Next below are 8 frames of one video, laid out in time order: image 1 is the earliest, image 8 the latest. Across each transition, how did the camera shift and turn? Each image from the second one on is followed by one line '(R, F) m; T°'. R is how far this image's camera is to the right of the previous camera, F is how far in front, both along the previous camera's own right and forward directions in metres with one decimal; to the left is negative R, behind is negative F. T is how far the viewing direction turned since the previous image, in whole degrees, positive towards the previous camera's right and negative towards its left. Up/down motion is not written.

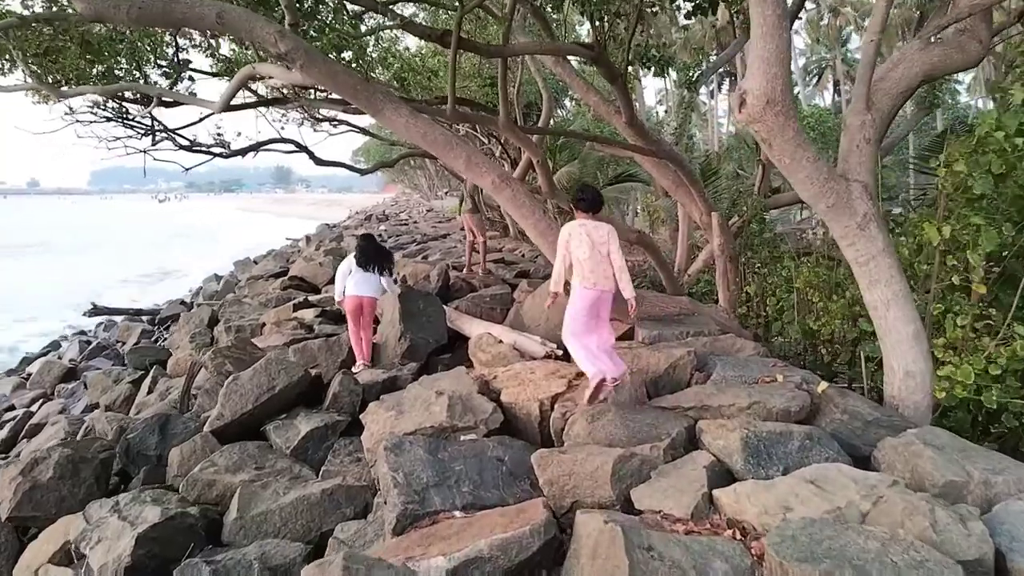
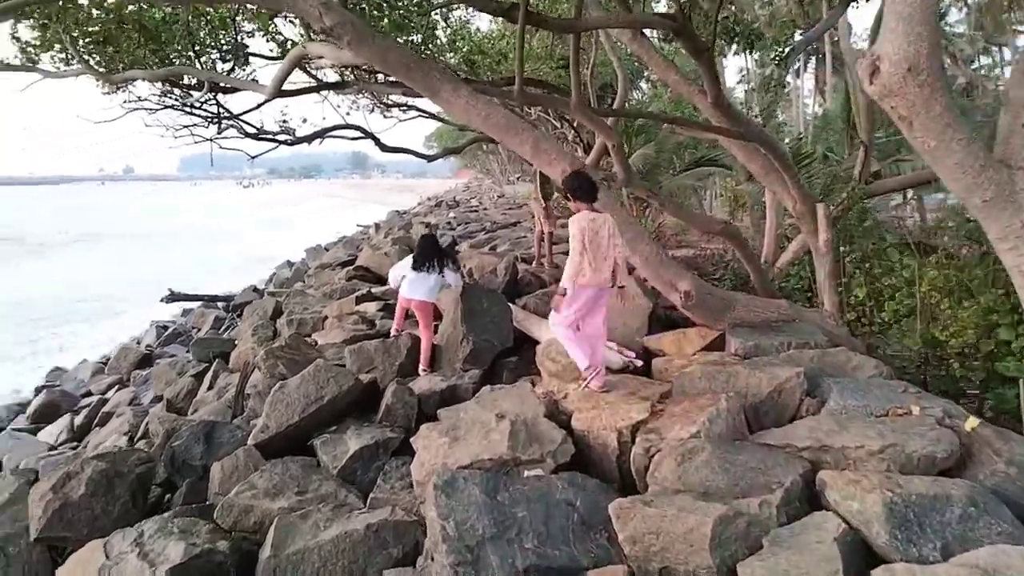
(0.0, +0.6) m; -5°
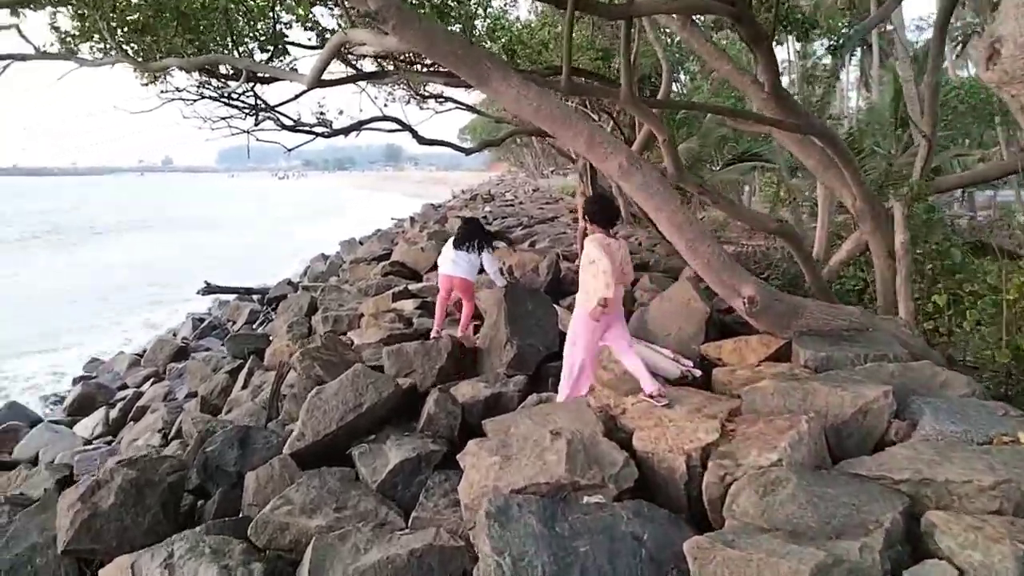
(-0.1, +0.3) m; -2°
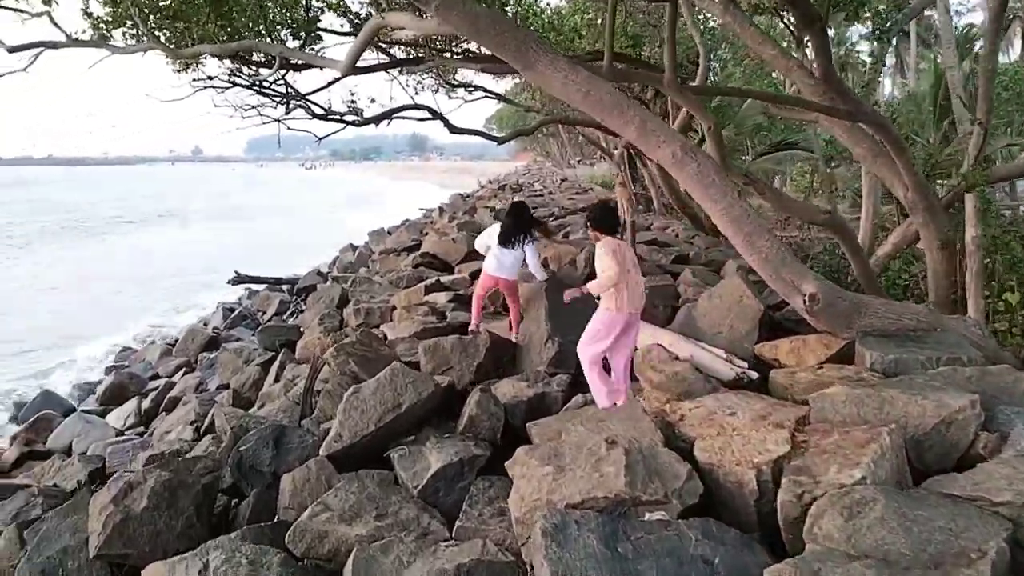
(-0.1, +0.2) m; -2°
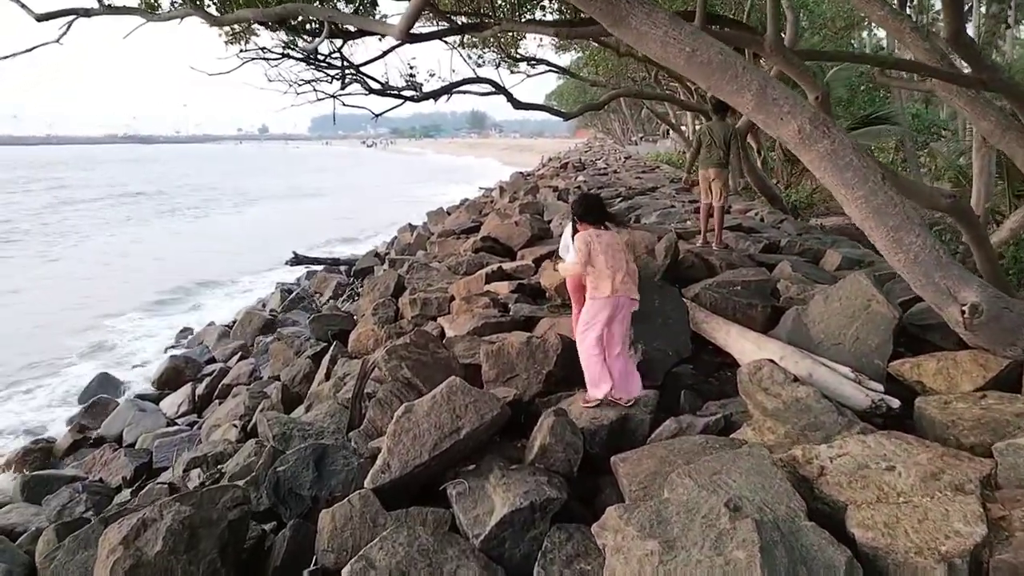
(-0.1, +0.7) m; -4°
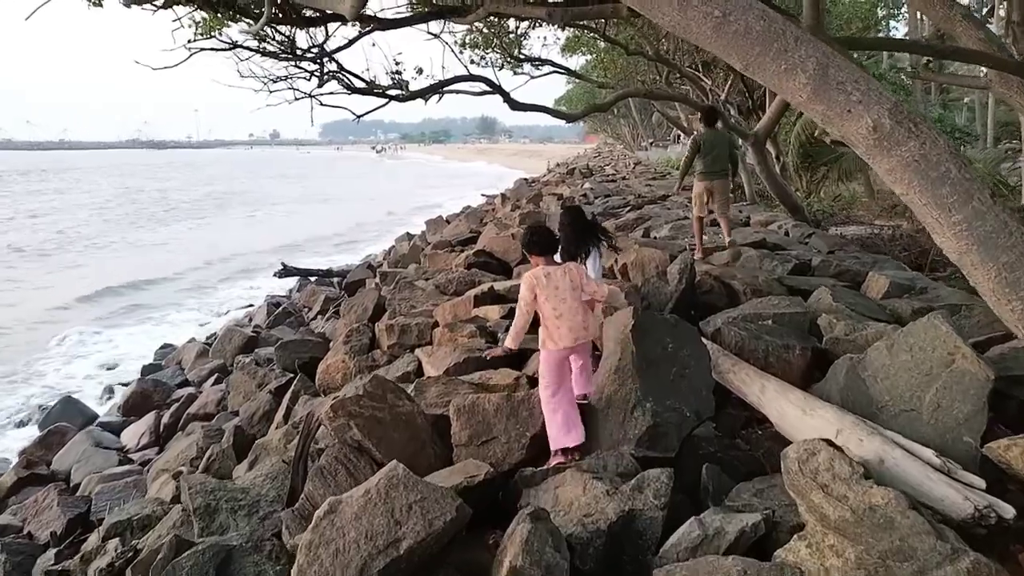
(+0.2, +1.0) m; -1°
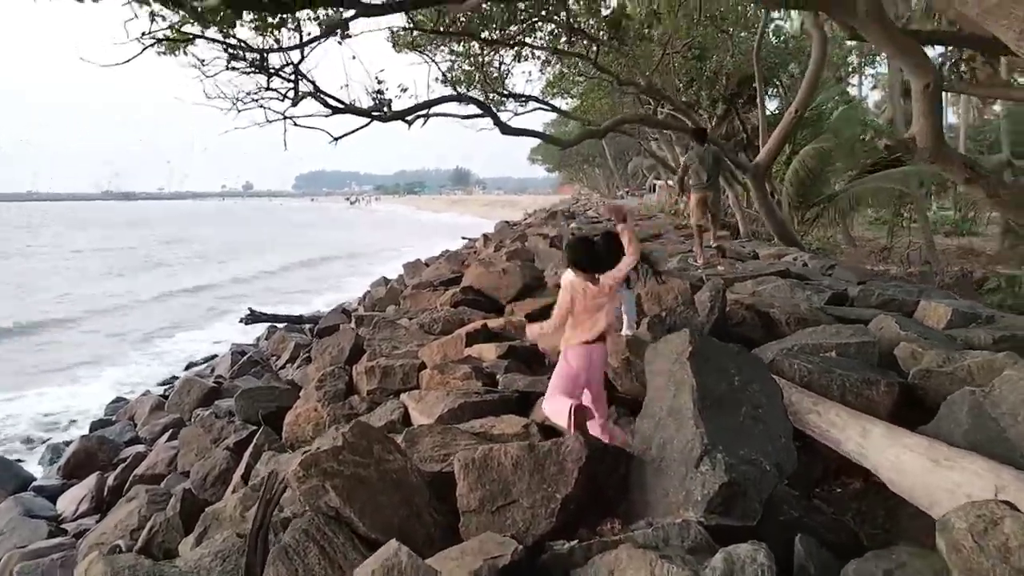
(-0.2, +0.8) m; +2°
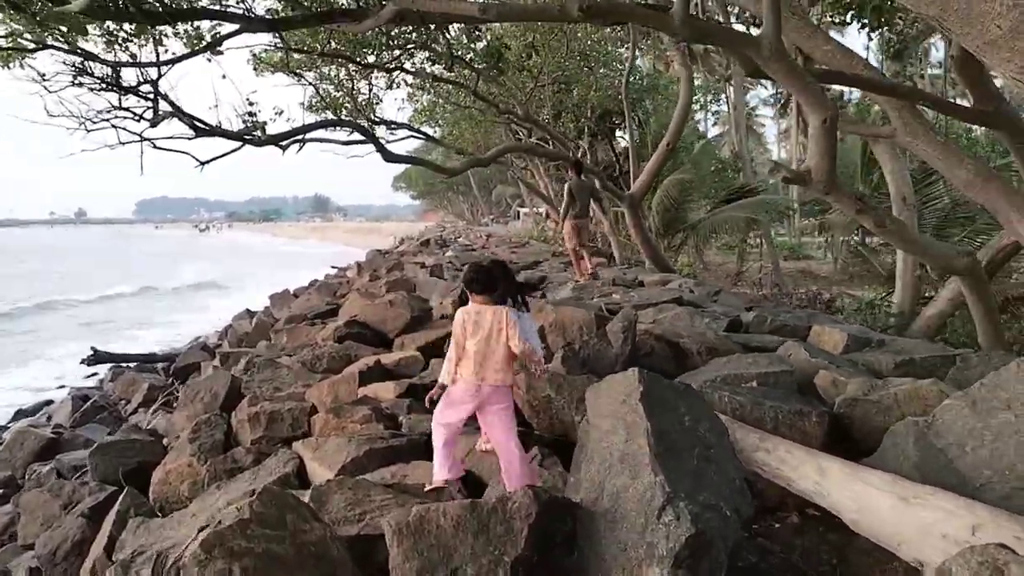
(-0.3, +0.3) m; +11°
